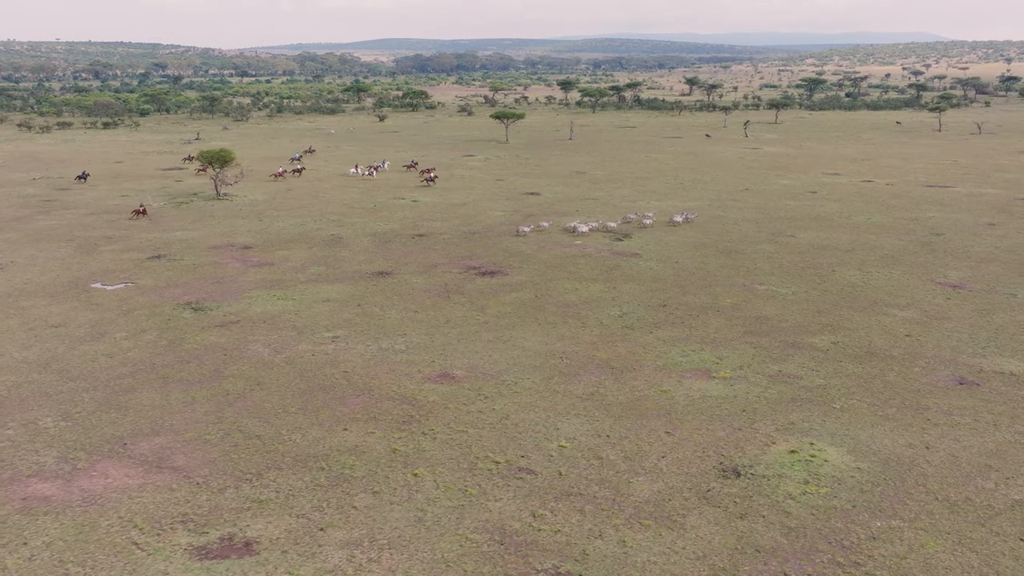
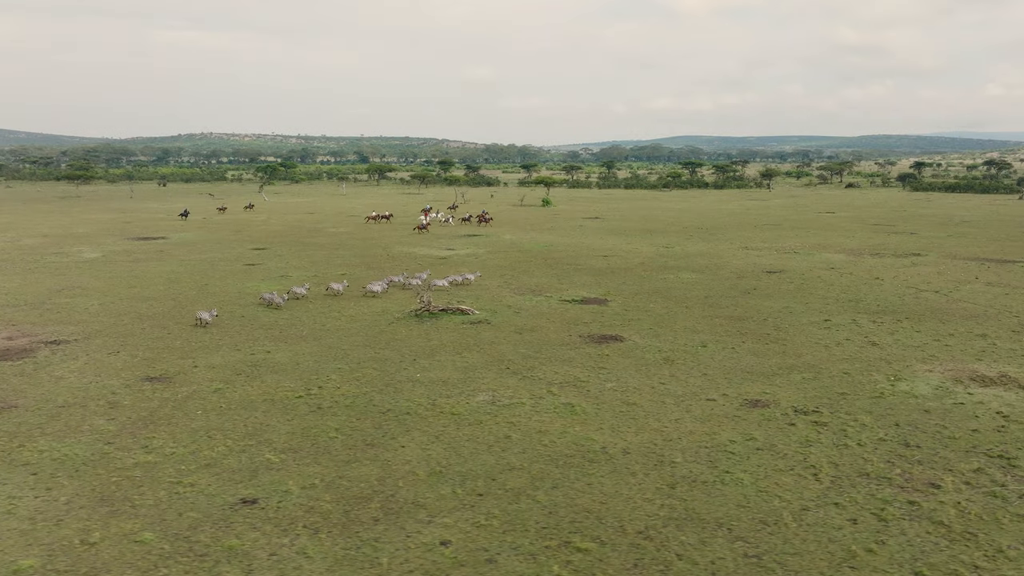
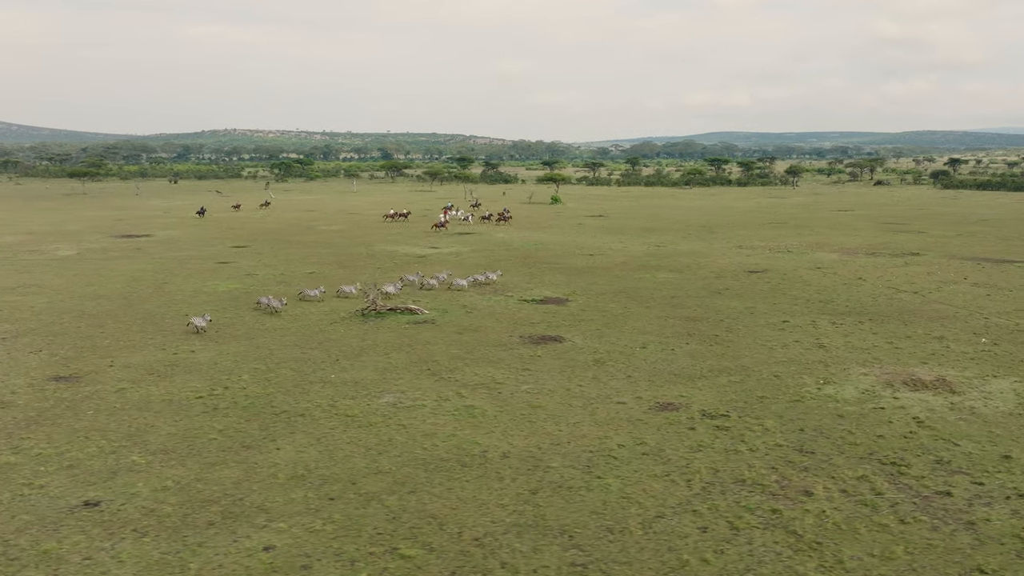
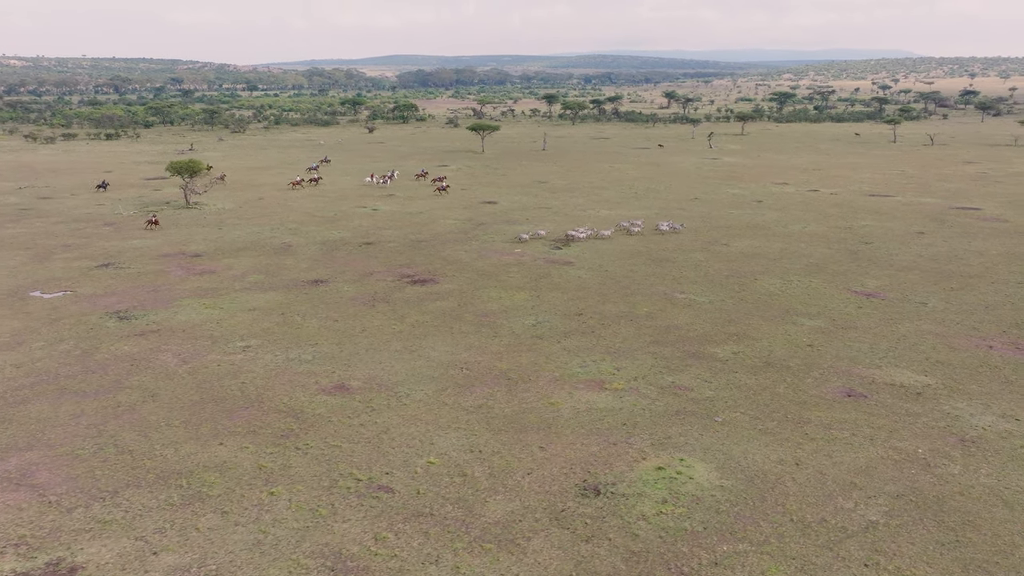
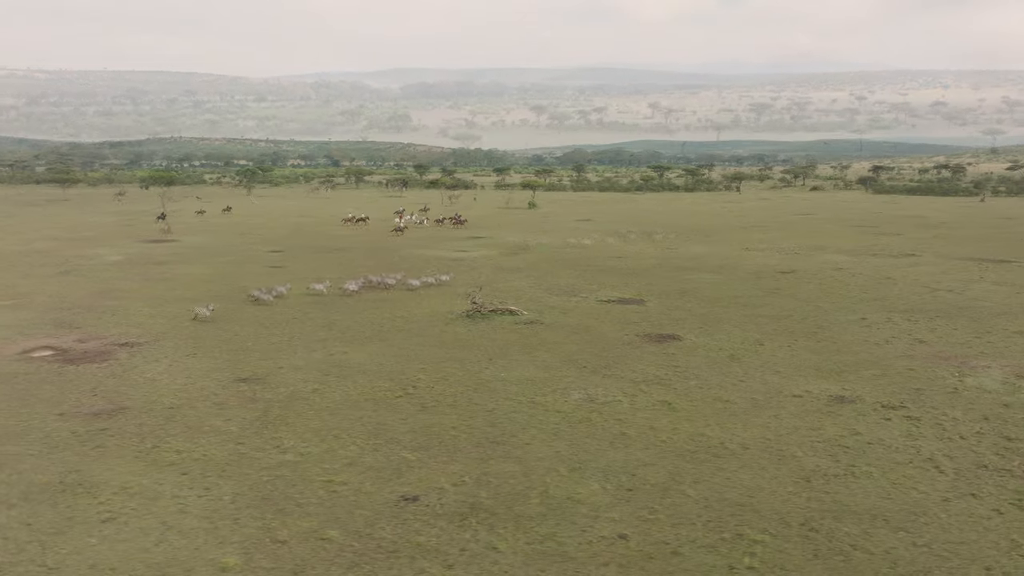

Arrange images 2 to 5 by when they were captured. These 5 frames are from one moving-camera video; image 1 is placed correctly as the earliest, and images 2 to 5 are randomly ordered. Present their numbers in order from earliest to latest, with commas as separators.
4, 5, 2, 3
